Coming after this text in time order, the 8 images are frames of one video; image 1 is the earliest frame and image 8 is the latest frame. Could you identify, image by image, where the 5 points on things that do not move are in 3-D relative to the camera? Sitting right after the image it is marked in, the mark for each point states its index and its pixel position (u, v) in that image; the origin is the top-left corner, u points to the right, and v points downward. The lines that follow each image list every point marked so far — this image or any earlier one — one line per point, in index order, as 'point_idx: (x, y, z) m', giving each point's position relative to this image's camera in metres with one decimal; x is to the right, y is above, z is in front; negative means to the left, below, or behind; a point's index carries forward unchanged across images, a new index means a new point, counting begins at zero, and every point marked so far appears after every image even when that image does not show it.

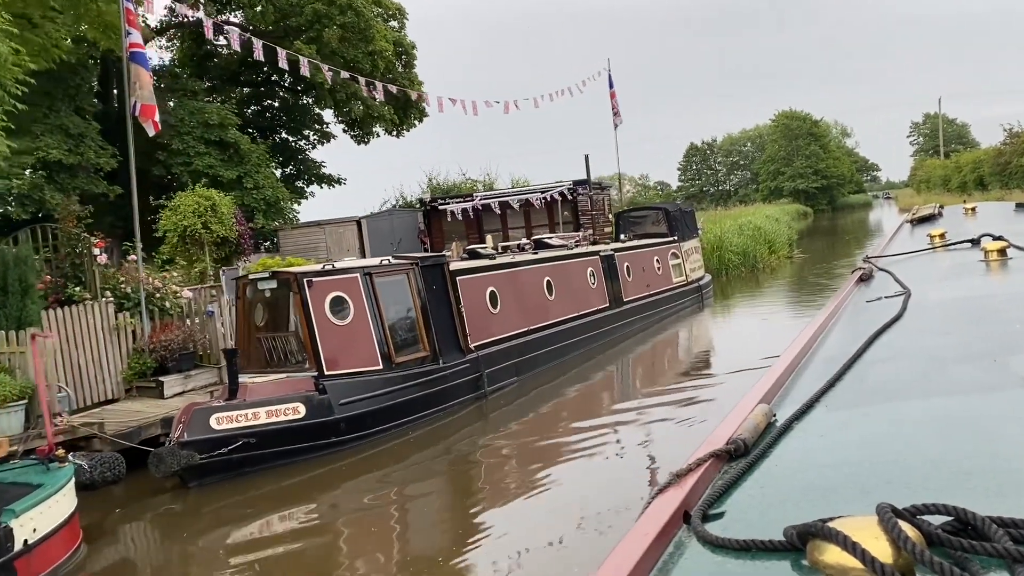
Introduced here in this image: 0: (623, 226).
0: (+2.2, +1.2, +17.3) m
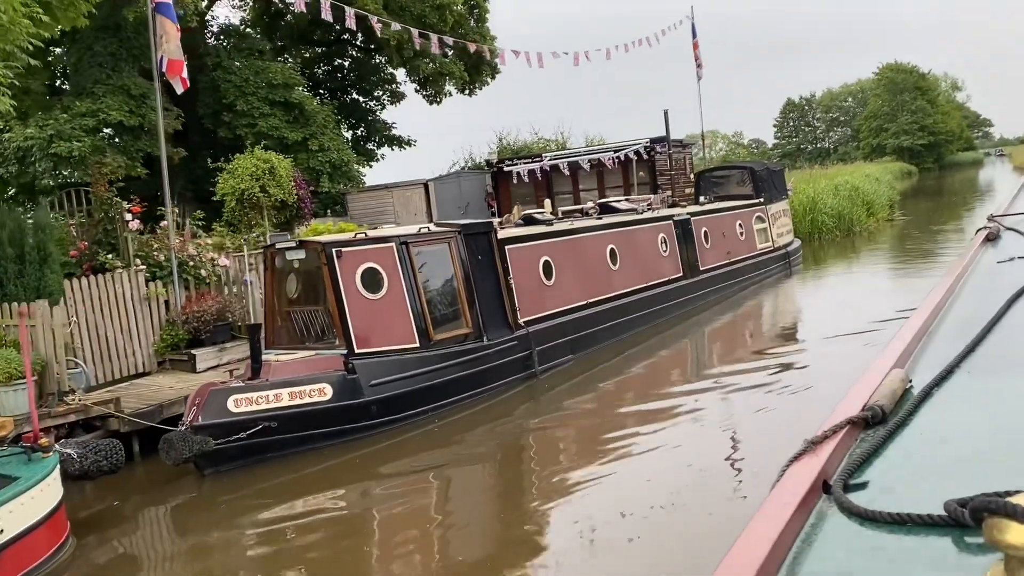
0: (+3.5, +1.9, +16.1) m
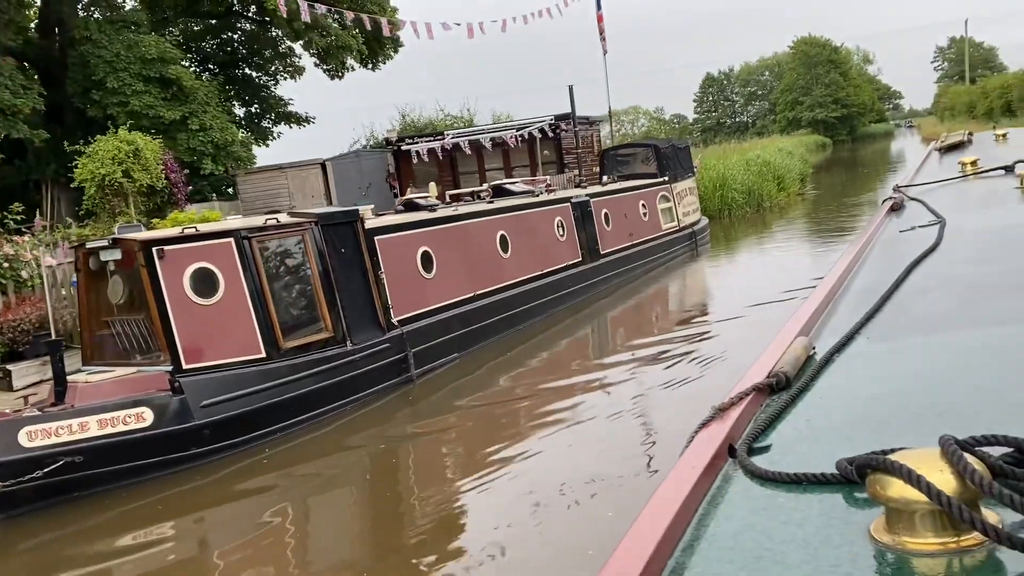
0: (+1.7, +2.2, +15.4) m
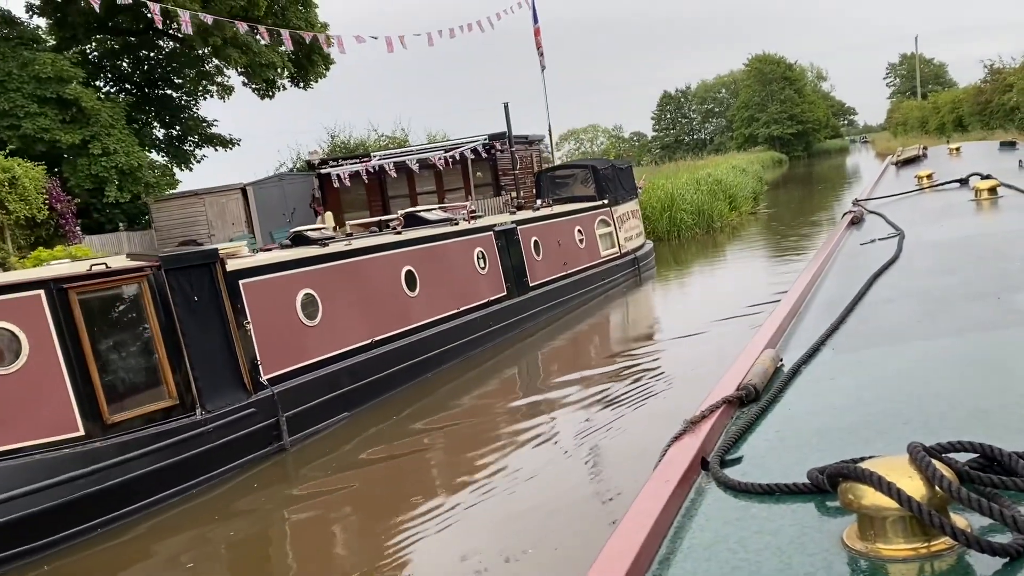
0: (+0.5, +1.7, +14.4) m
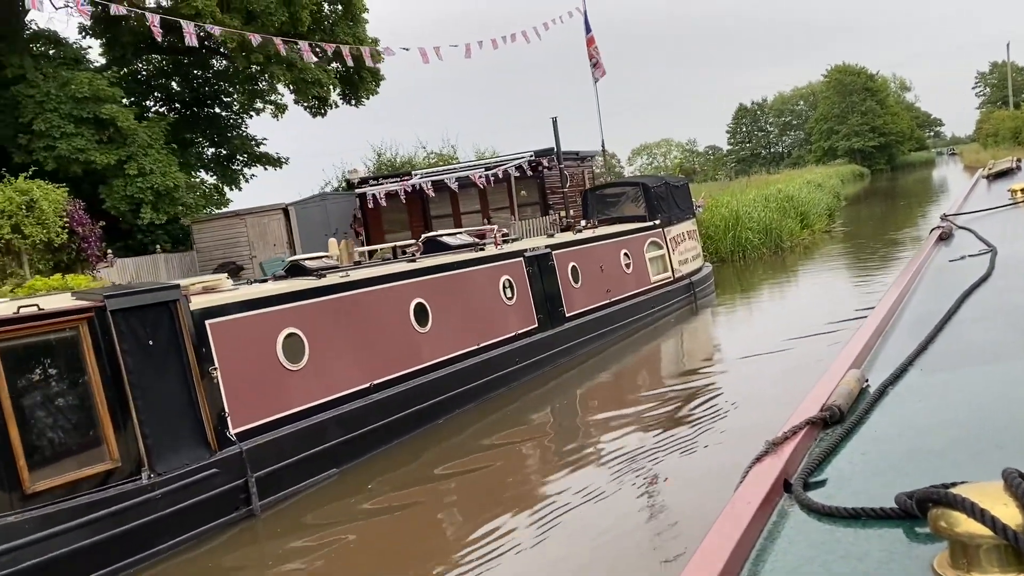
0: (+1.2, +1.2, +13.4) m
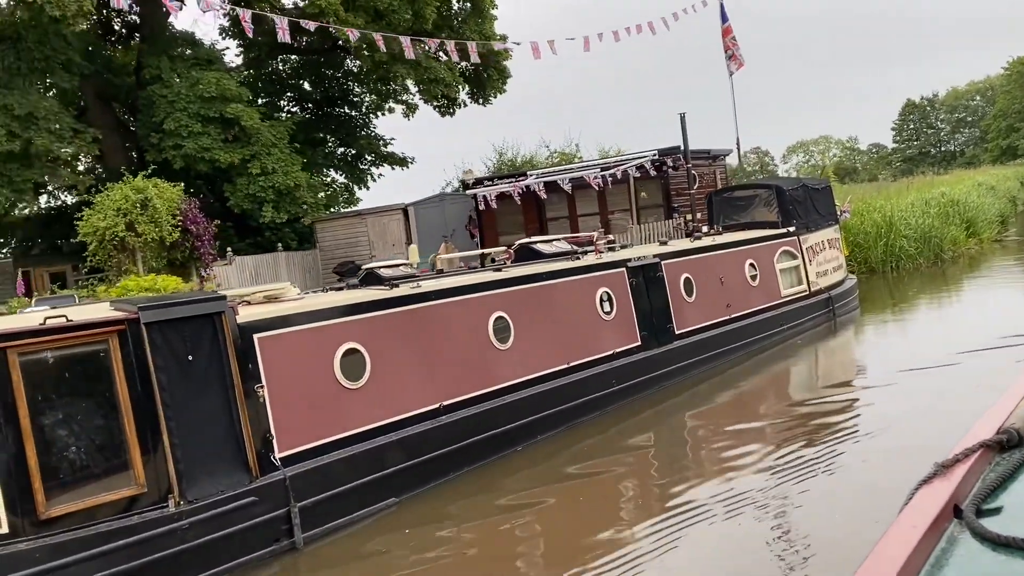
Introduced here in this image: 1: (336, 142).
0: (+2.9, +1.1, +12.4) m
1: (-4.0, +3.3, +20.0) m
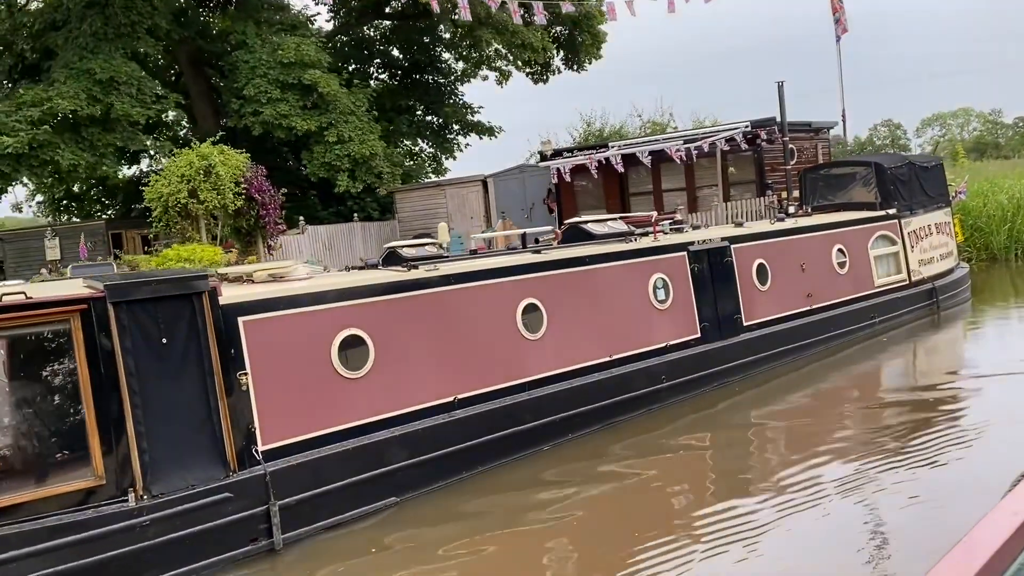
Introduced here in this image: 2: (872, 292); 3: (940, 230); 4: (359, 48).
0: (+3.9, +1.3, +11.3) m
1: (-1.9, +4.0, +19.7) m
2: (+4.0, 0.0, +9.9) m
3: (+5.5, +0.7, +11.3) m
4: (-3.3, +5.1, +18.8) m
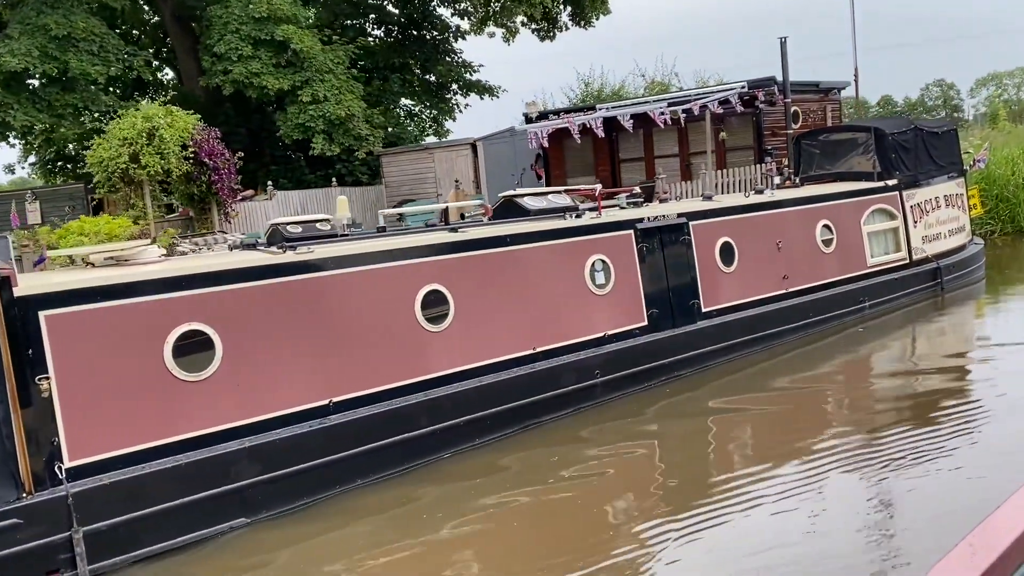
0: (+3.4, +1.5, +10.2) m
1: (-1.9, +4.7, +18.7) m
2: (+3.5, +0.2, +8.9) m
3: (+5.1, +1.0, +10.2) m
4: (-3.3, +5.8, +17.9) m
